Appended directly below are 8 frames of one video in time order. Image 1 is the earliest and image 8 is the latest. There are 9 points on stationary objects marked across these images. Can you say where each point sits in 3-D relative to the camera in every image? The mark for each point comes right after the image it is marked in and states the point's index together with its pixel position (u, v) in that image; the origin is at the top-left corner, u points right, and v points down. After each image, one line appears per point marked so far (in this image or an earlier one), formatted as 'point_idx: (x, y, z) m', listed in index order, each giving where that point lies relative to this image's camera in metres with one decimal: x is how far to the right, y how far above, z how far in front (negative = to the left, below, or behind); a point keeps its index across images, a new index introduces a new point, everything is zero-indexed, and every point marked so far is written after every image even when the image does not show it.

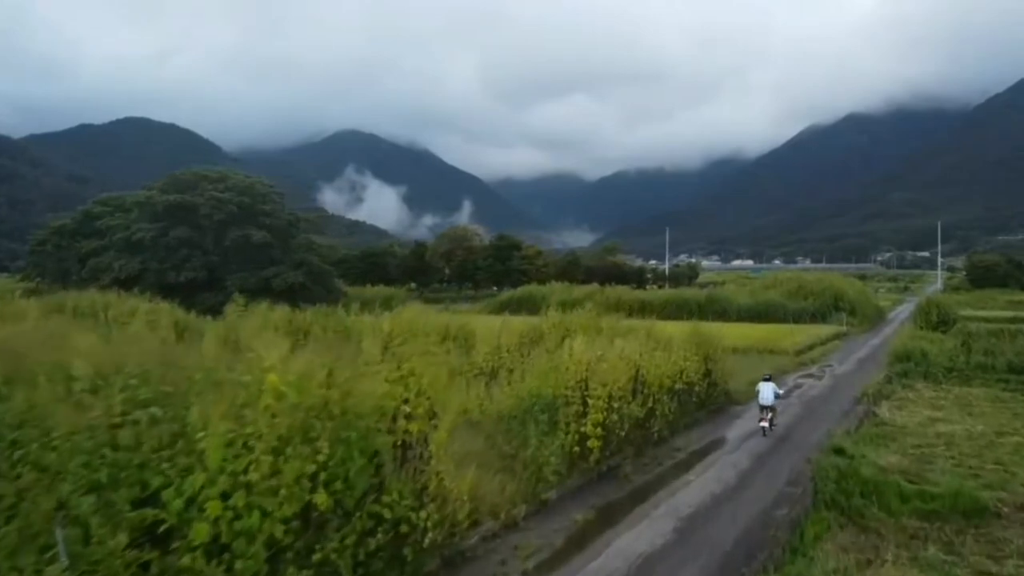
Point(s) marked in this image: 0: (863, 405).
0: (+7.2, -2.4, +17.6) m
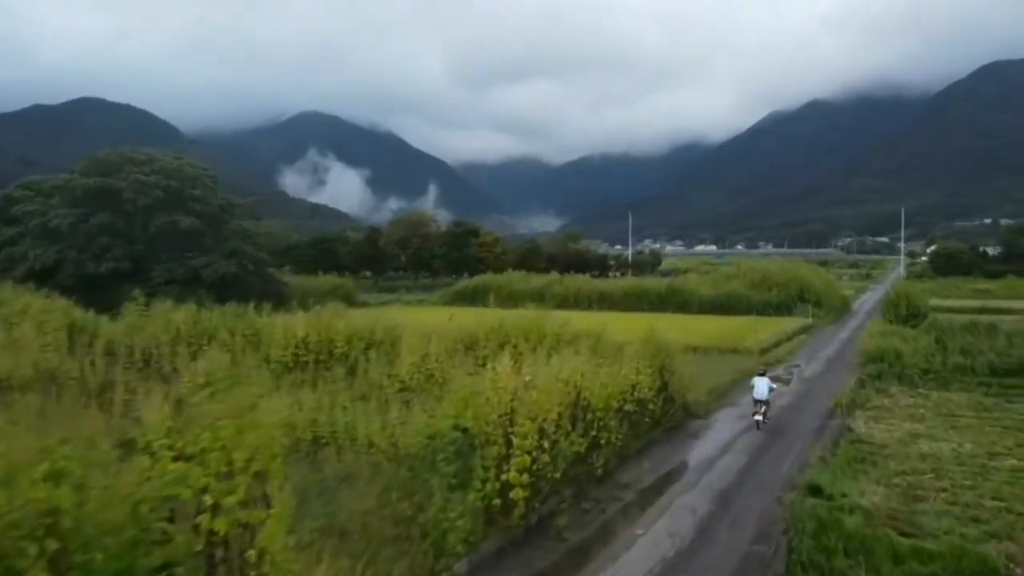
0: (+6.0, -2.4, +15.8) m
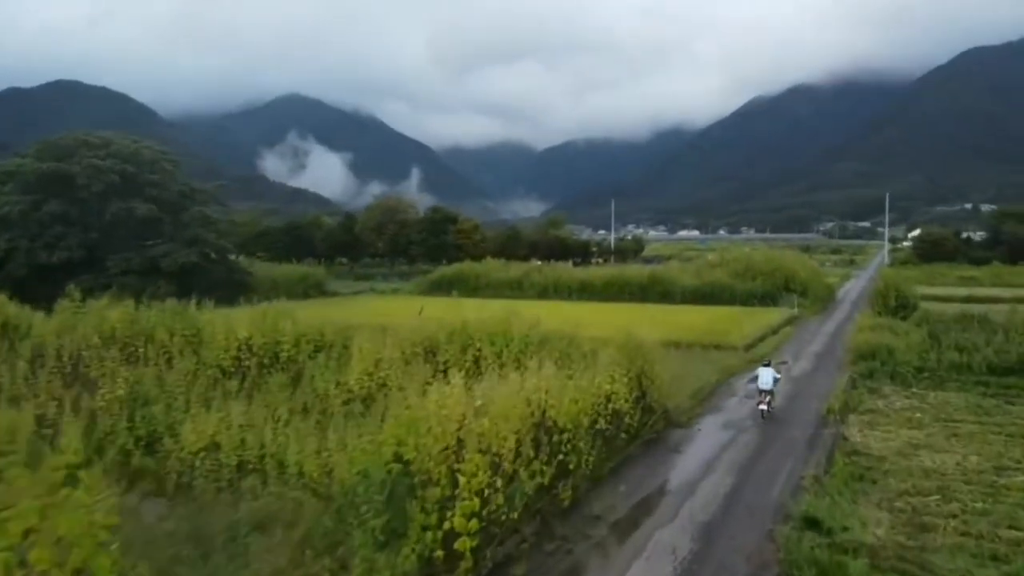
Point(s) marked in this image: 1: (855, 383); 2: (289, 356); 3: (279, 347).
0: (+5.4, -2.3, +14.5) m
1: (+7.4, -2.1, +18.6) m
2: (-3.7, -1.1, +14.1) m
3: (-3.9, -1.0, +14.3) m
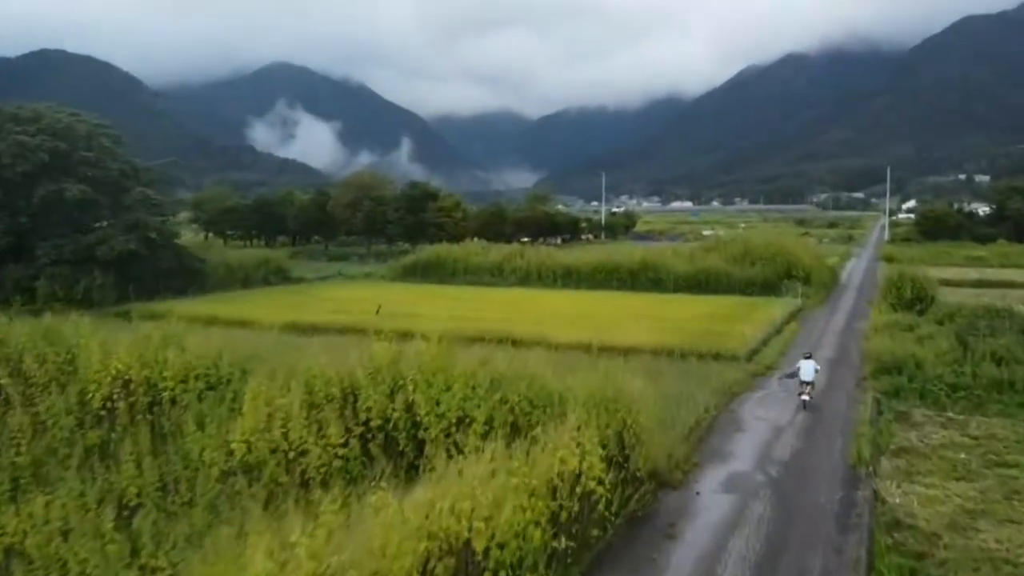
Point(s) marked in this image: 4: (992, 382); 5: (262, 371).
0: (+4.7, -2.6, +11.6) m
1: (+6.7, -2.2, +15.7) m
2: (-4.4, -1.4, +11.1) m
3: (-4.6, -1.3, +11.2) m
4: (+9.4, -1.8, +16.9) m
5: (-3.2, -1.1, +10.8) m
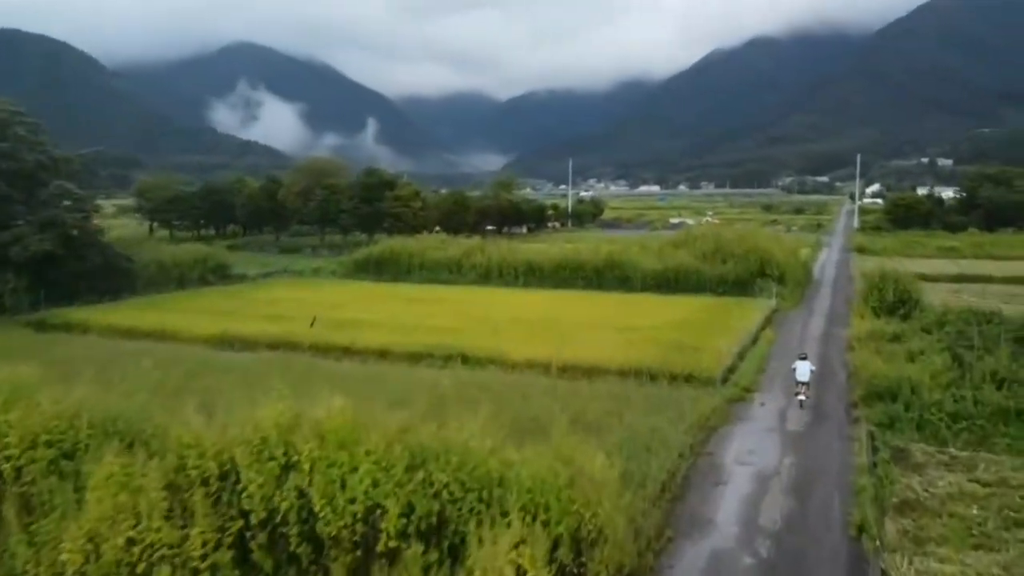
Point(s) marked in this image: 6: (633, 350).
0: (+4.0, -3.0, +9.7) m
1: (+5.8, -2.5, +13.8) m
2: (-5.1, -1.8, +8.8) m
3: (-5.3, -1.7, +8.9) m
4: (+8.5, -2.1, +15.1) m
5: (-3.9, -1.5, +8.6) m
6: (+2.7, -1.4, +19.0) m
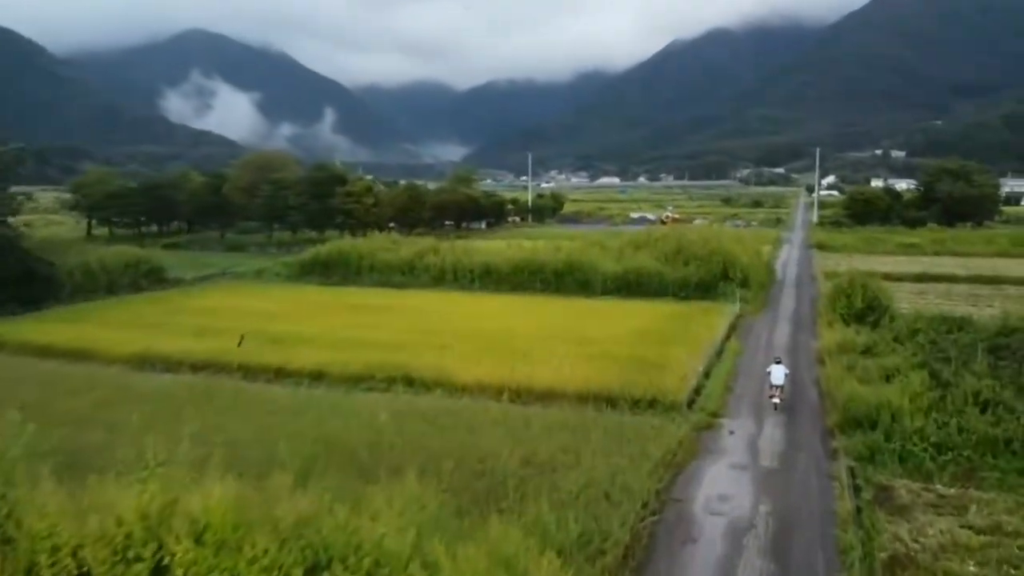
0: (+3.4, -3.4, +8.3) m
1: (+5.0, -2.8, +12.6) m
2: (-5.7, -2.3, +7.0) m
3: (-5.8, -2.2, +7.1) m
4: (+7.6, -2.4, +13.9) m
5: (-4.4, -2.0, +6.8) m
6: (+1.6, -1.6, +17.6) m
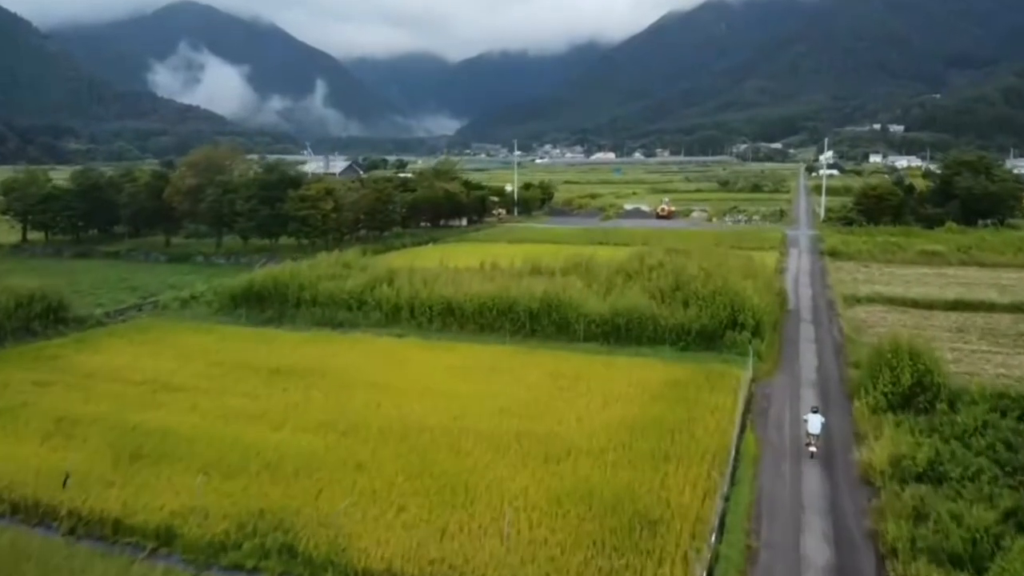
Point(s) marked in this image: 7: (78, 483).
0: (+2.4, -5.5, +3.2) m
1: (+4.0, -4.8, +7.5) m
2: (-6.6, -4.5, +1.8) m
3: (-6.8, -4.3, +1.9) m
4: (+6.6, -4.4, +8.8) m
5: (-5.4, -4.2, +1.7) m
6: (+0.6, -3.5, +12.4) m
7: (-7.3, -3.2, +14.3) m
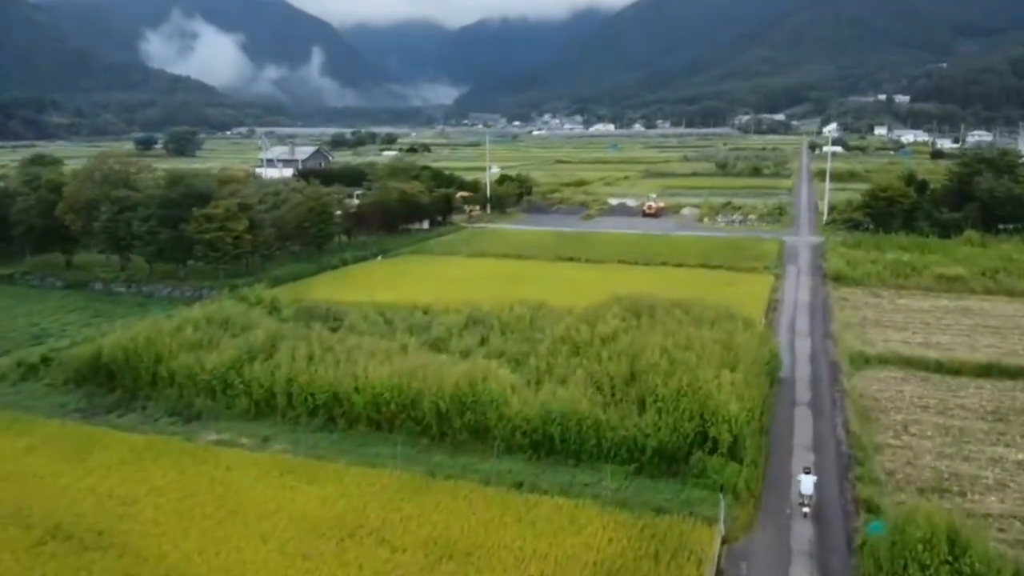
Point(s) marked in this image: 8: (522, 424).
0: (0.0, -8.5, -3.0) m
1: (+1.7, -7.7, +1.2) m
2: (-9.0, -7.5, -4.4) m
3: (-9.2, -7.4, -4.3) m
4: (+4.3, -7.2, +2.6) m
5: (-7.7, -7.2, -4.6) m
6: (-1.7, -6.1, +6.1) m
7: (-9.7, -5.8, +8.0) m
8: (+0.2, -3.1, +19.8) m
